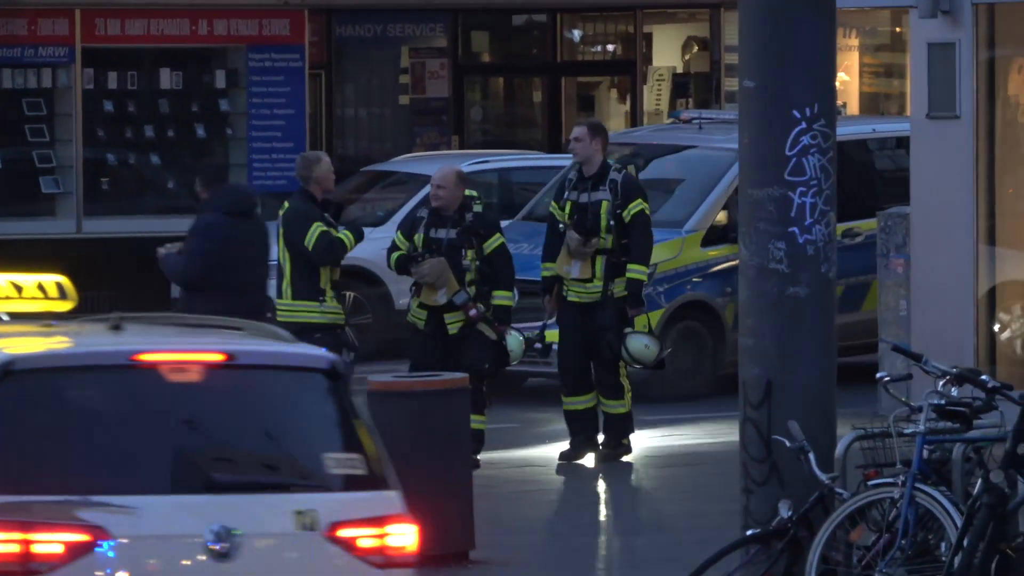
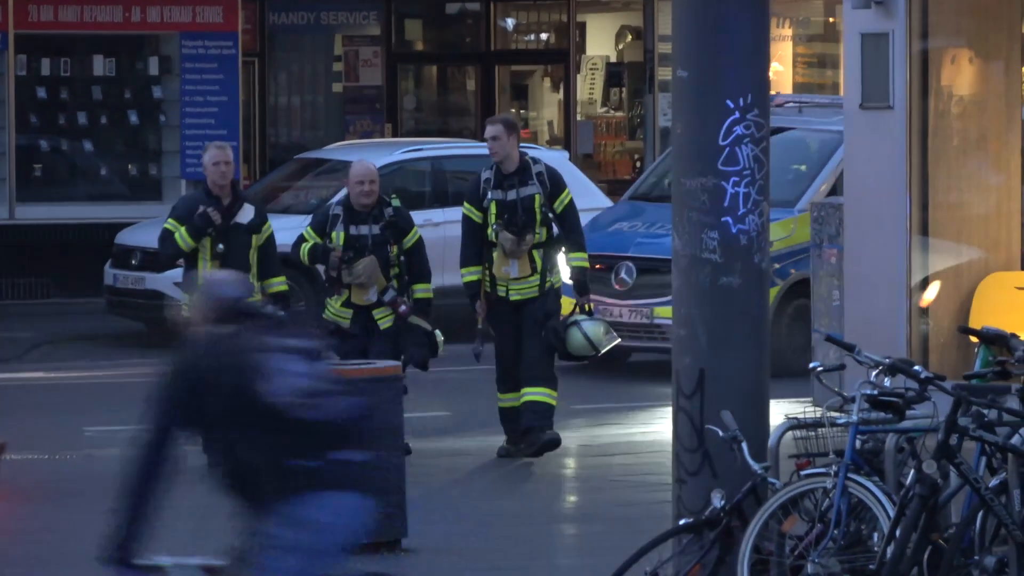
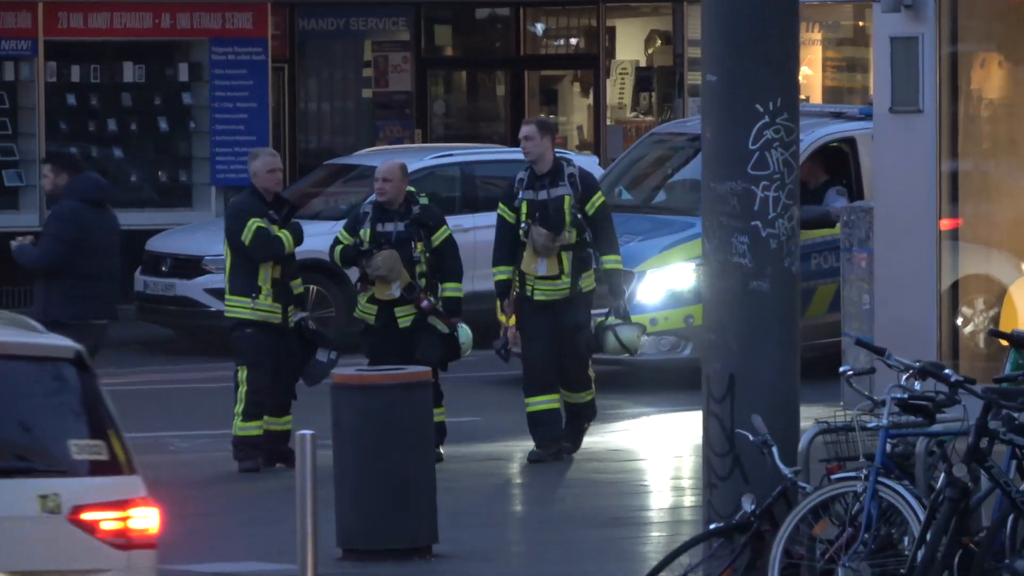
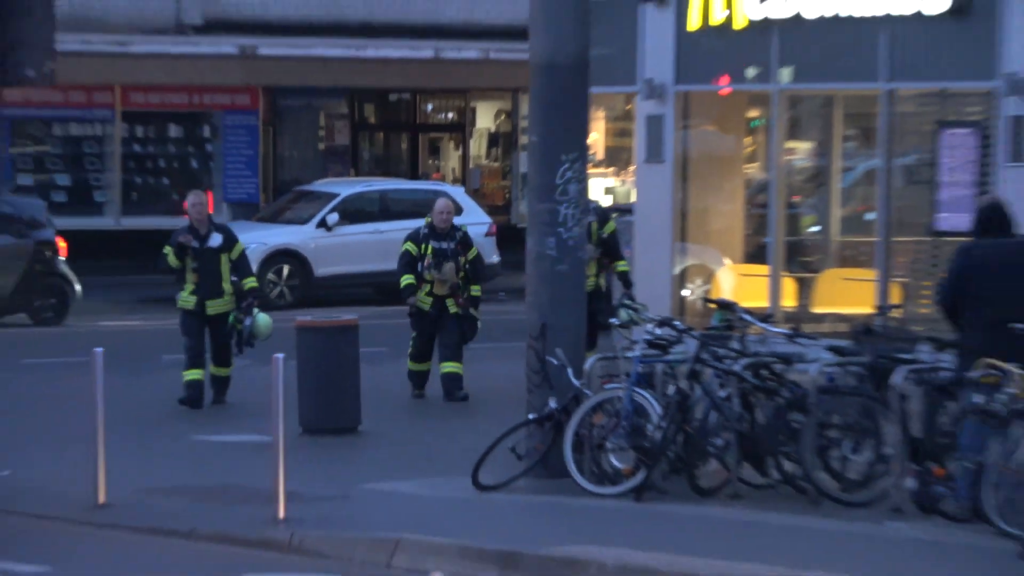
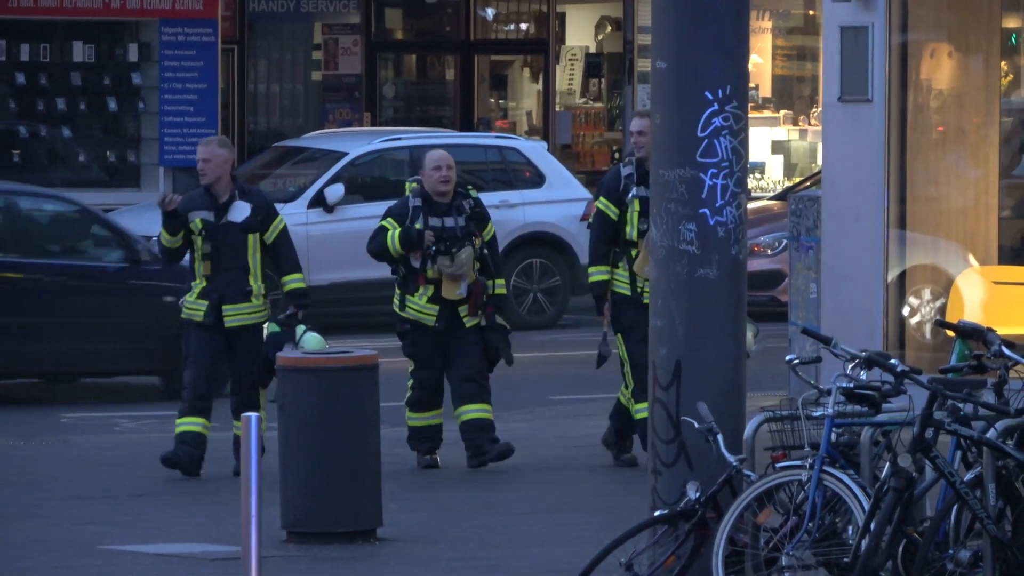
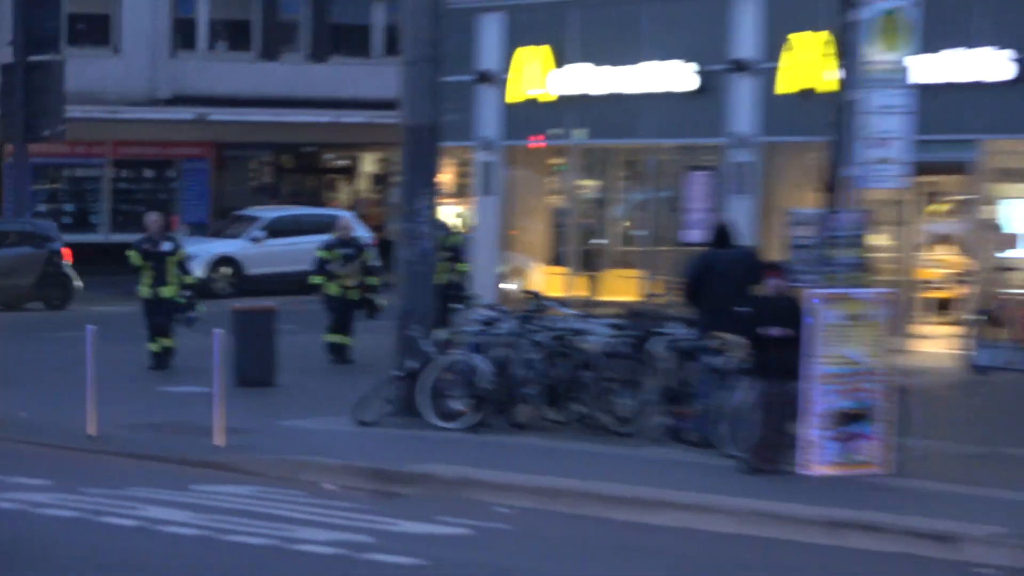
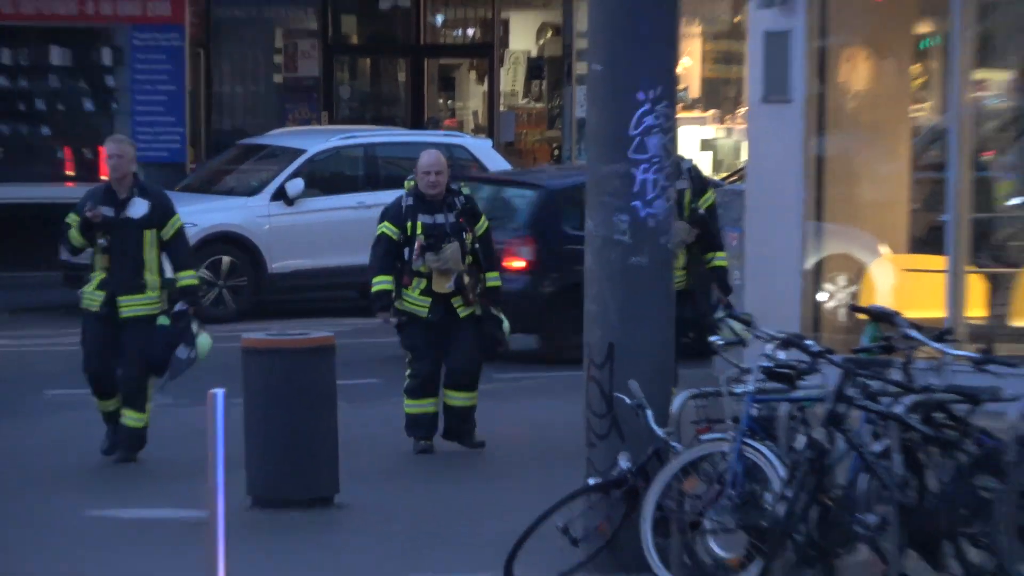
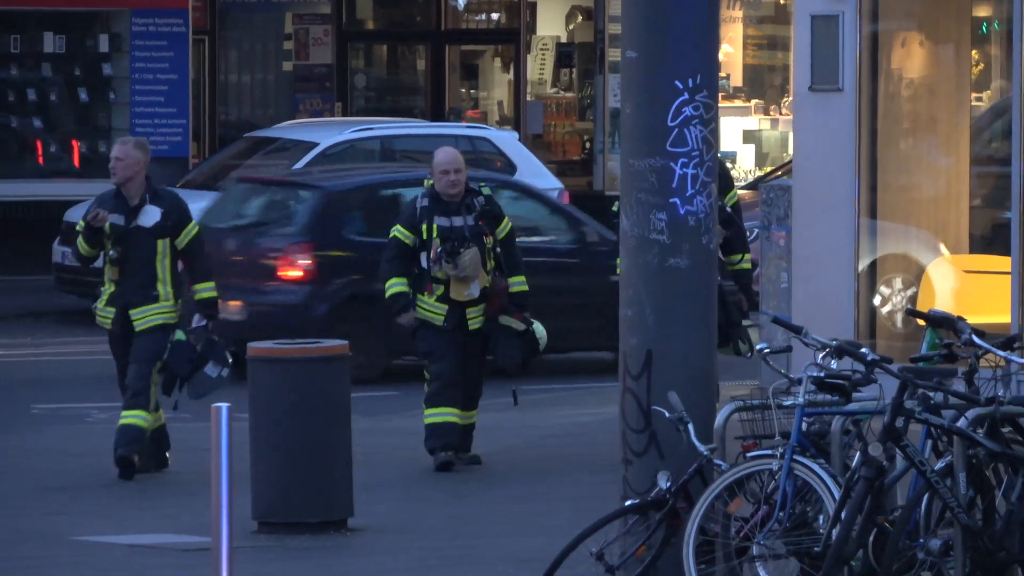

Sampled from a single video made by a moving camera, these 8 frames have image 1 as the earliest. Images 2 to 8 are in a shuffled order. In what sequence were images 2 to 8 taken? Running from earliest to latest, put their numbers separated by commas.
3, 2, 5, 8, 7, 4, 6
